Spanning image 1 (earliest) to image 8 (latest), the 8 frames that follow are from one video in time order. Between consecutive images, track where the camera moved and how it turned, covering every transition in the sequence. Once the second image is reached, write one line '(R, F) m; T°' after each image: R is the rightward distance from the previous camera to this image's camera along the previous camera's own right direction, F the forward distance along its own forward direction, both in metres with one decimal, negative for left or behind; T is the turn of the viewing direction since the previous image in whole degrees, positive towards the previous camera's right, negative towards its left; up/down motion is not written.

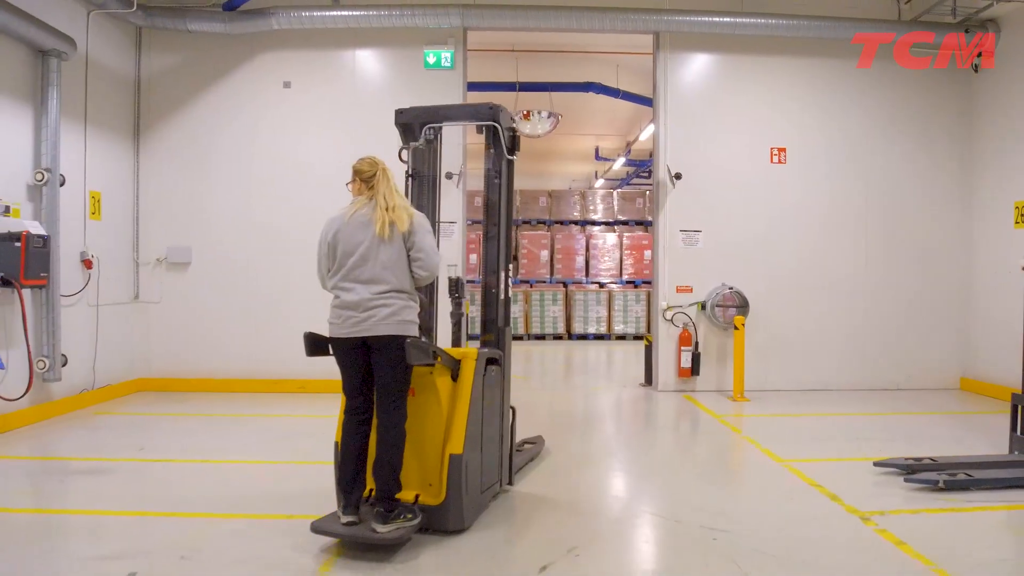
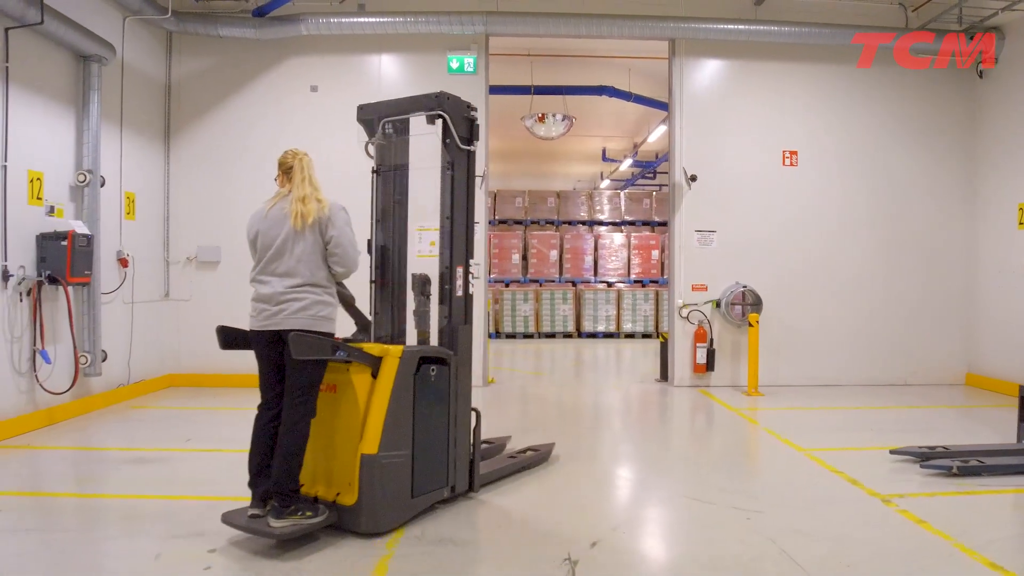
(-0.3, -0.2) m; 0°
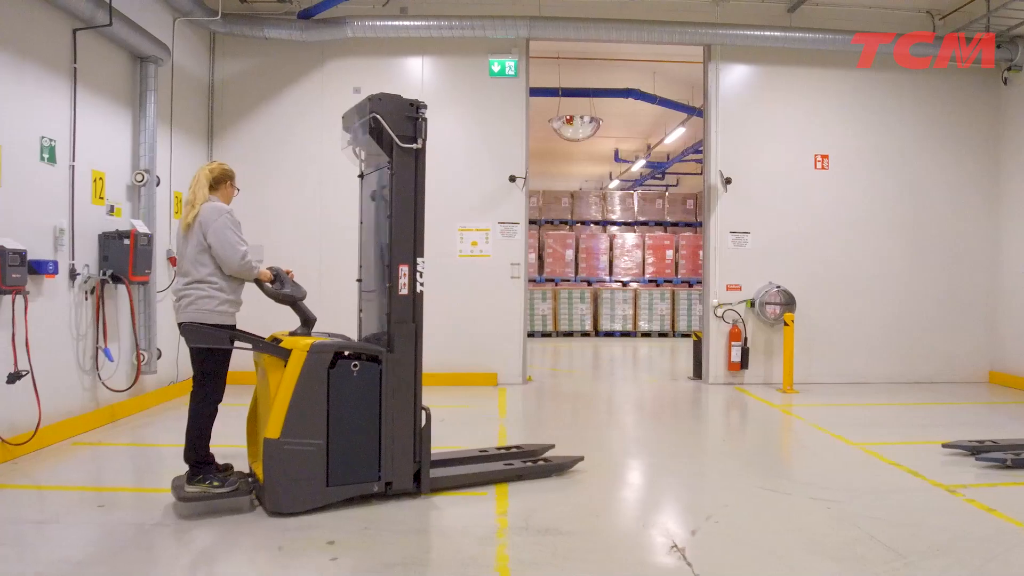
(-0.5, -0.1) m; +1°
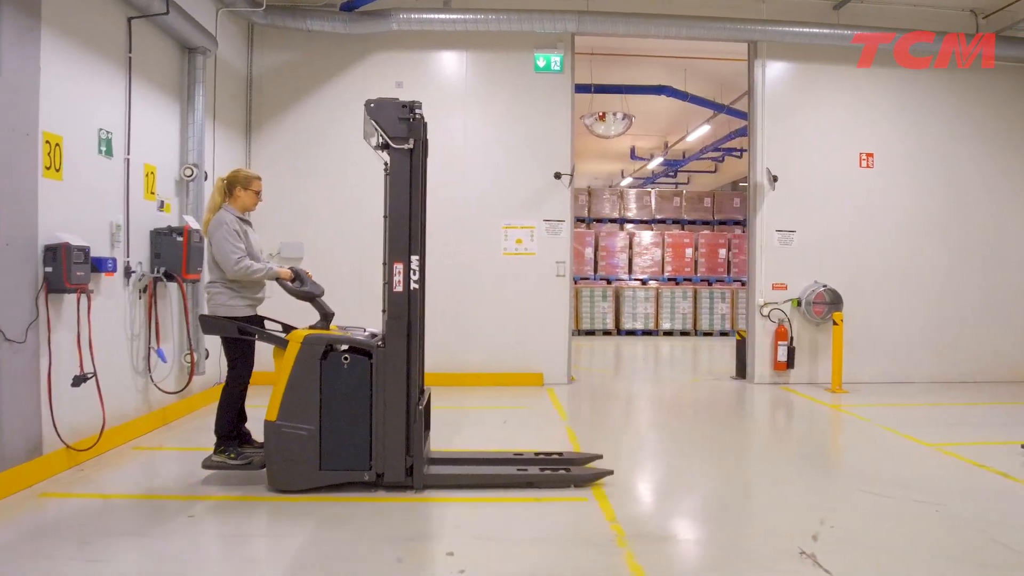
(-0.6, +0.1) m; +1°
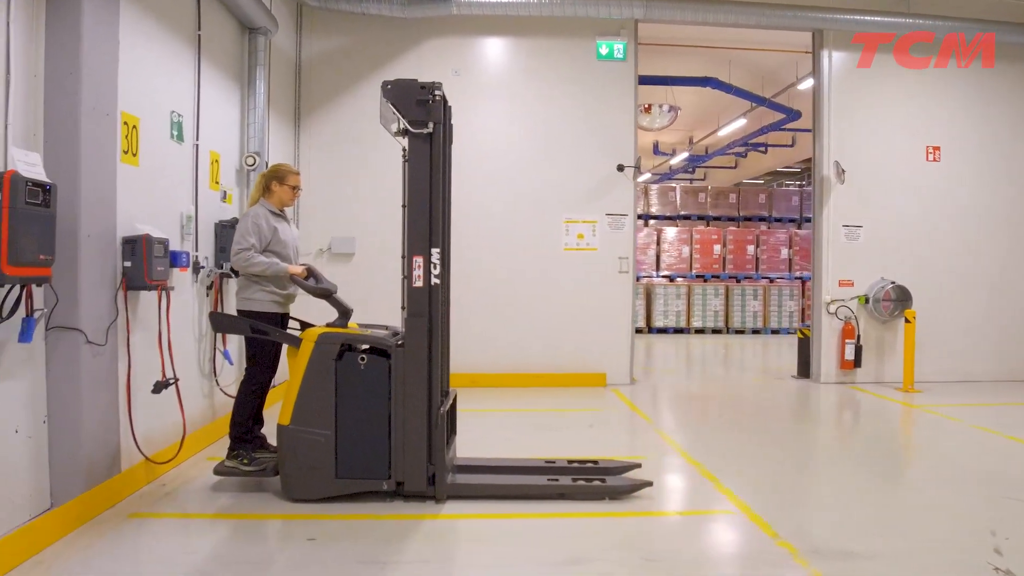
(-0.8, +0.3) m; +1°
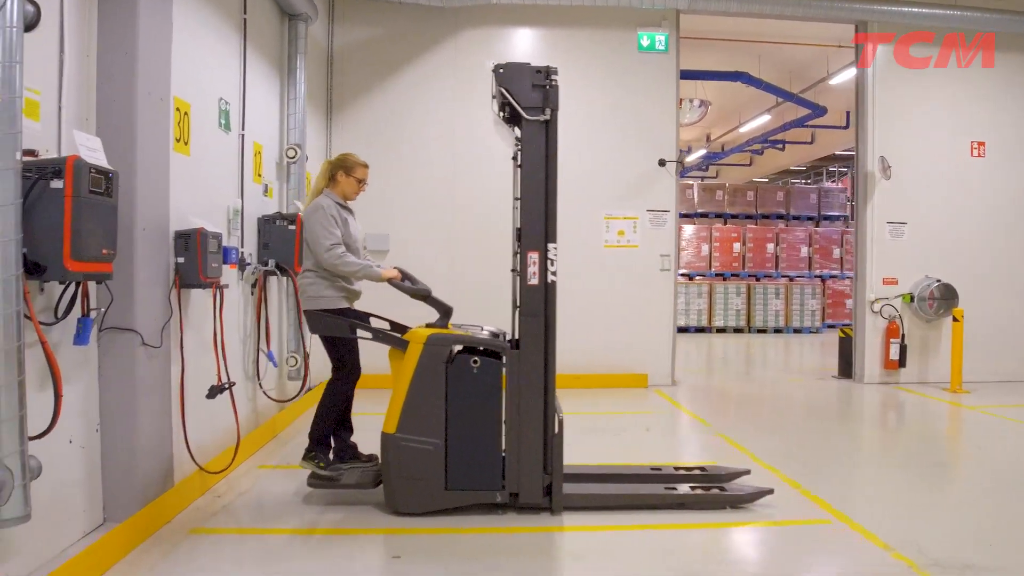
(-0.4, +0.2) m; +1°
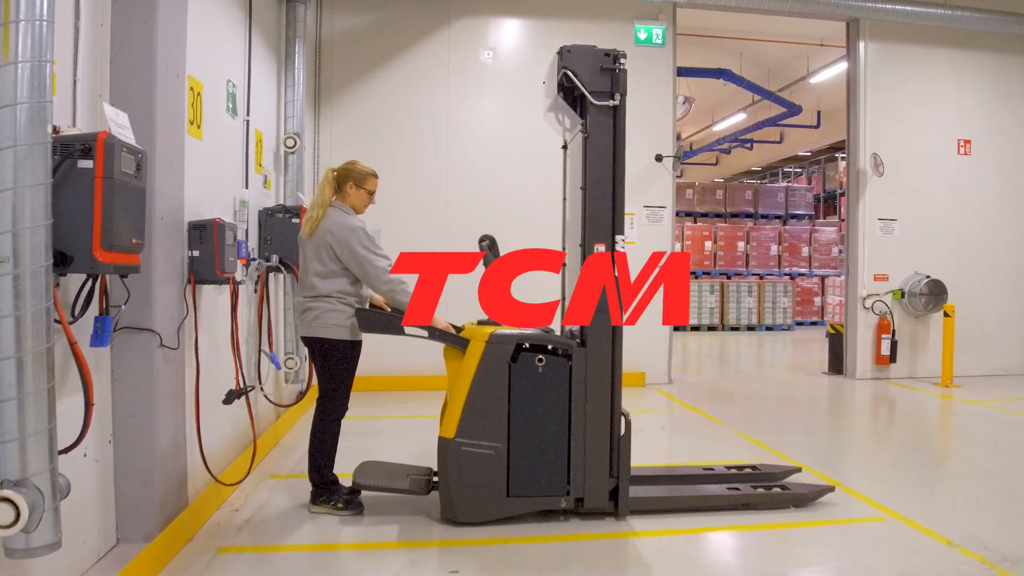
(-0.4, +0.1) m; +5°
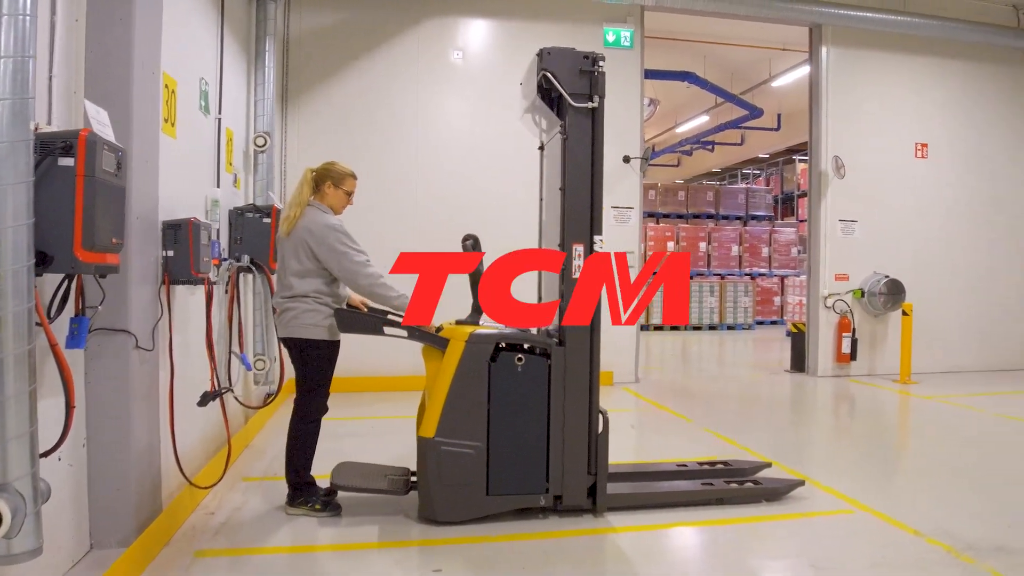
(-0.1, -0.1) m; +4°
